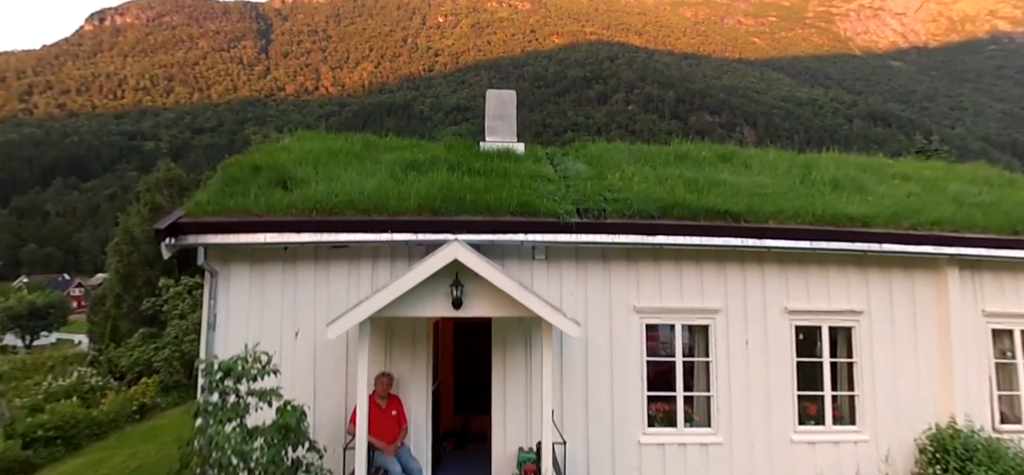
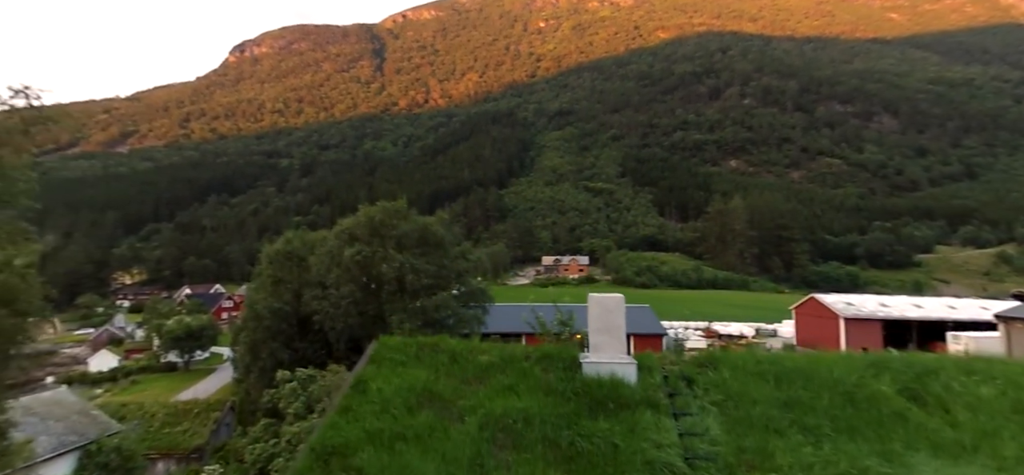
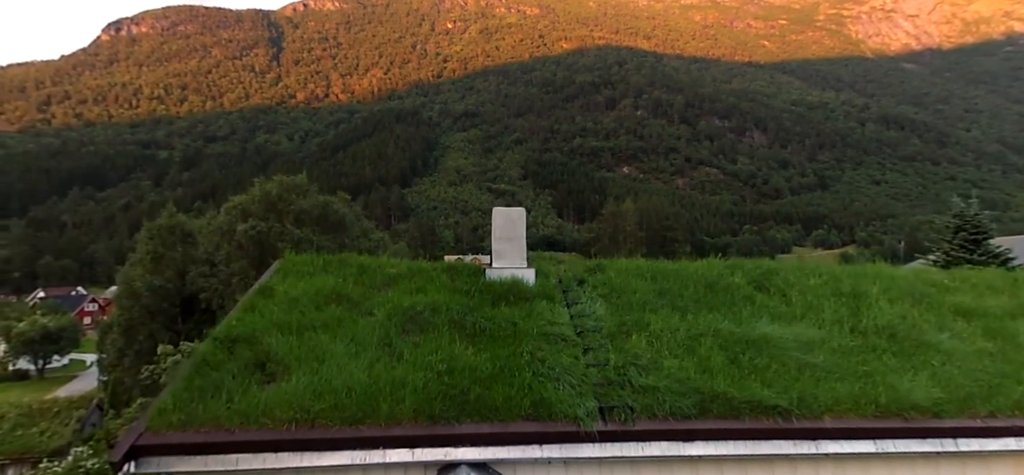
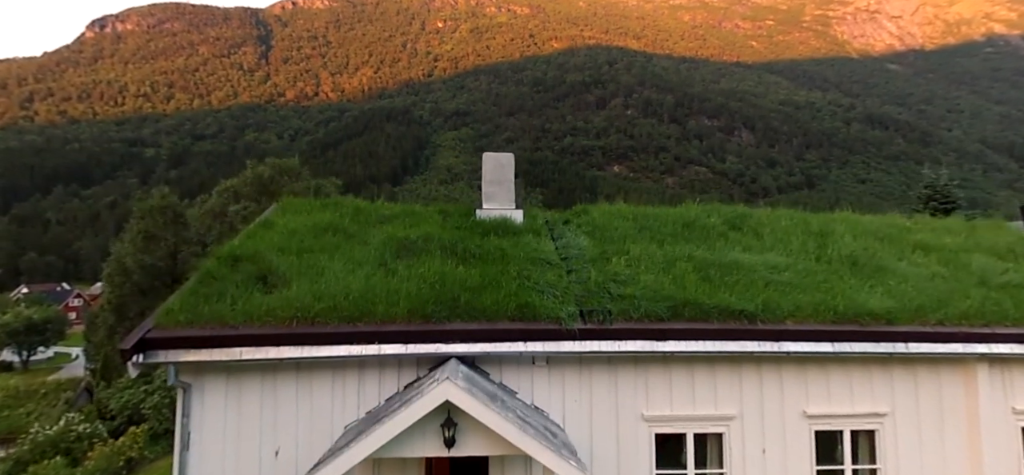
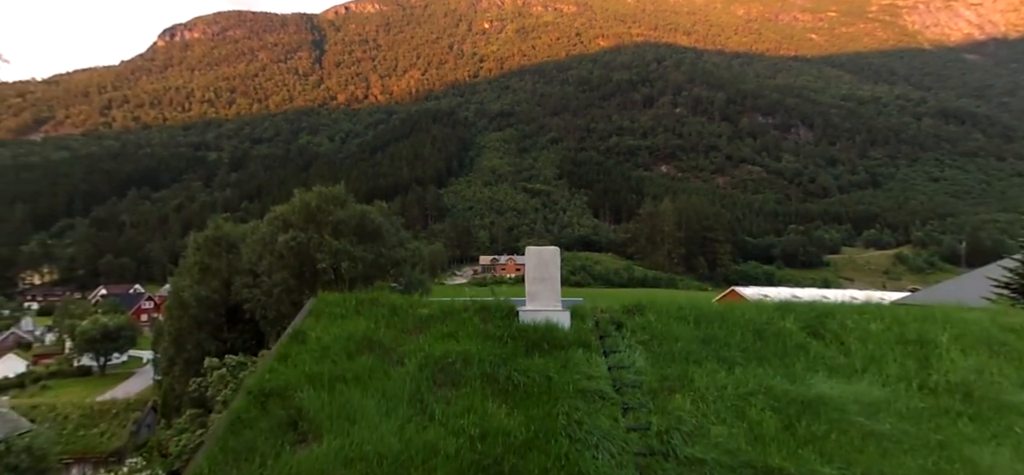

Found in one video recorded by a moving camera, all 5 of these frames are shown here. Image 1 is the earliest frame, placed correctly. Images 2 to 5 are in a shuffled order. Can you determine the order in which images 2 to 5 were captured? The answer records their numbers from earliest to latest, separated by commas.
4, 3, 5, 2
